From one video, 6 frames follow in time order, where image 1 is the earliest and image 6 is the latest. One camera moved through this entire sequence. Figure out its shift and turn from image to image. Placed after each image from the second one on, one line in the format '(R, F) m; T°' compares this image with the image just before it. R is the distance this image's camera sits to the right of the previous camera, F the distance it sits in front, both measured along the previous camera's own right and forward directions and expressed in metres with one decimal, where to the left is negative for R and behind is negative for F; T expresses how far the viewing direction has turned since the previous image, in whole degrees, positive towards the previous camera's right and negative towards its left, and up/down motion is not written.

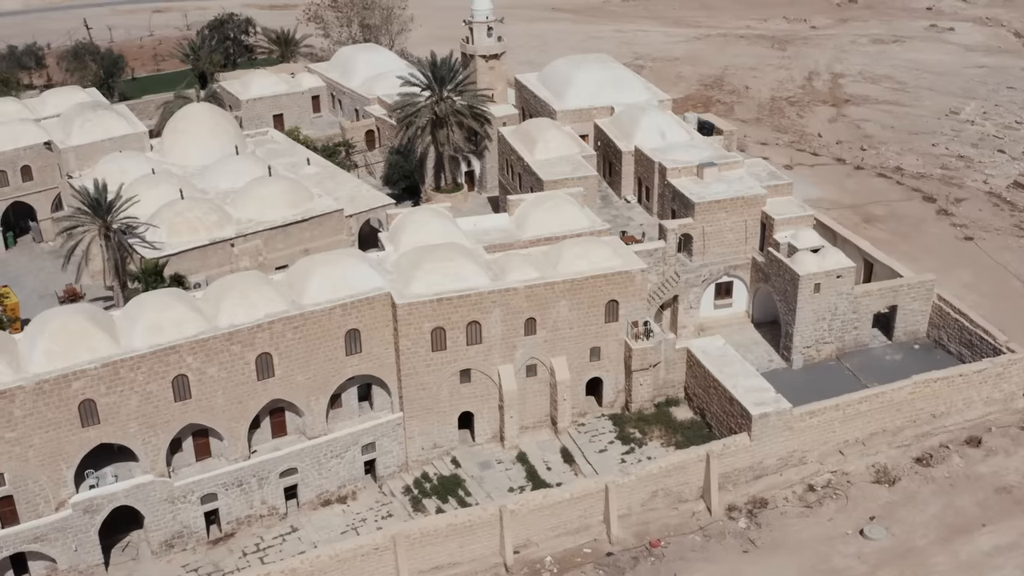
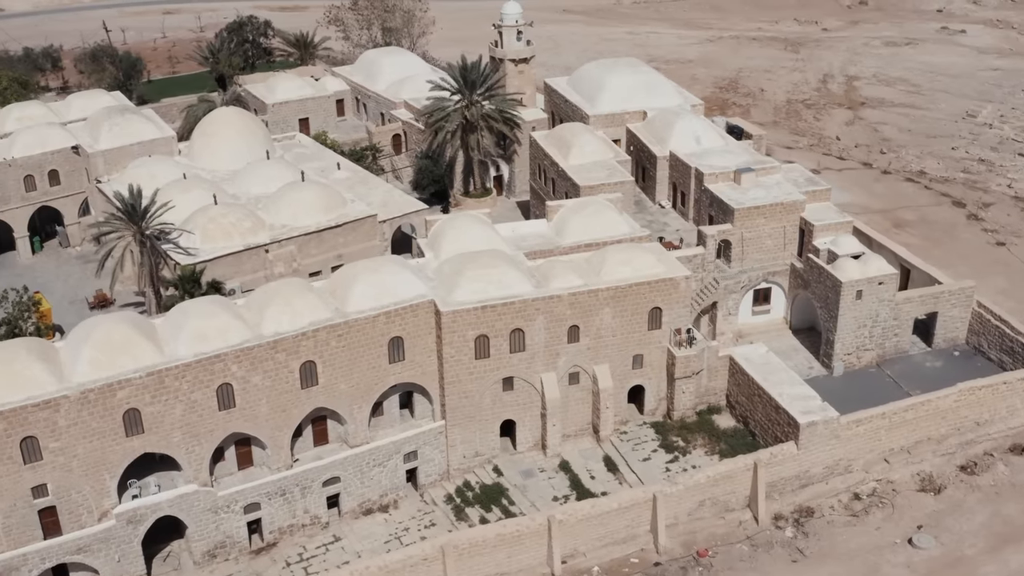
(-1.2, +0.2) m; 0°
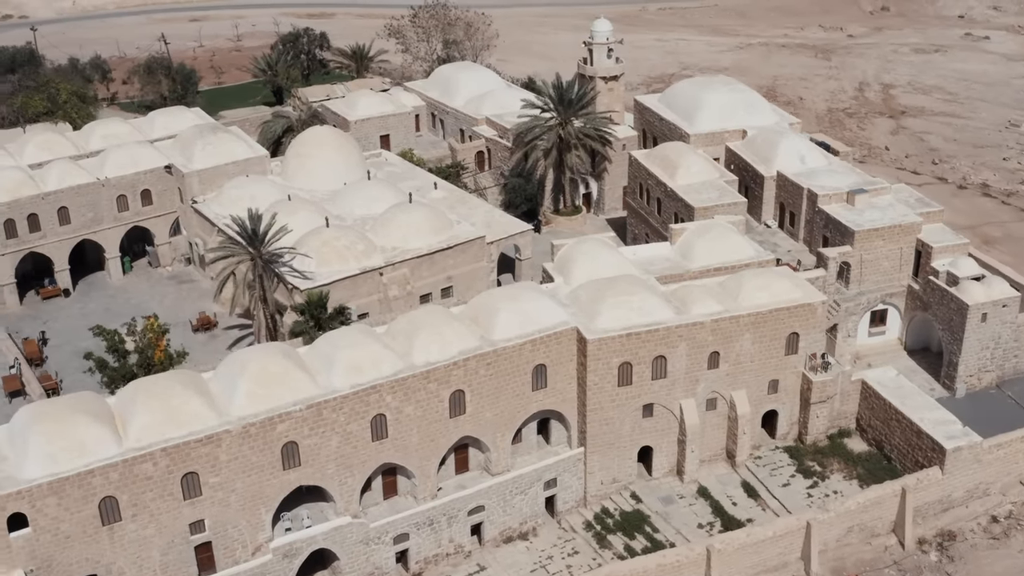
(-4.0, +0.2) m; +1°
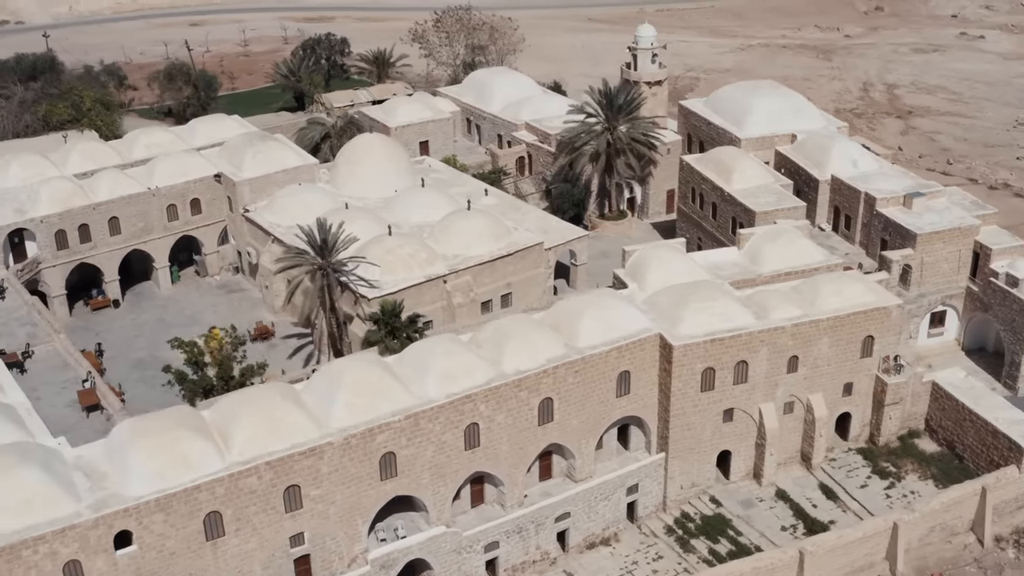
(-2.8, -0.1) m; +2°
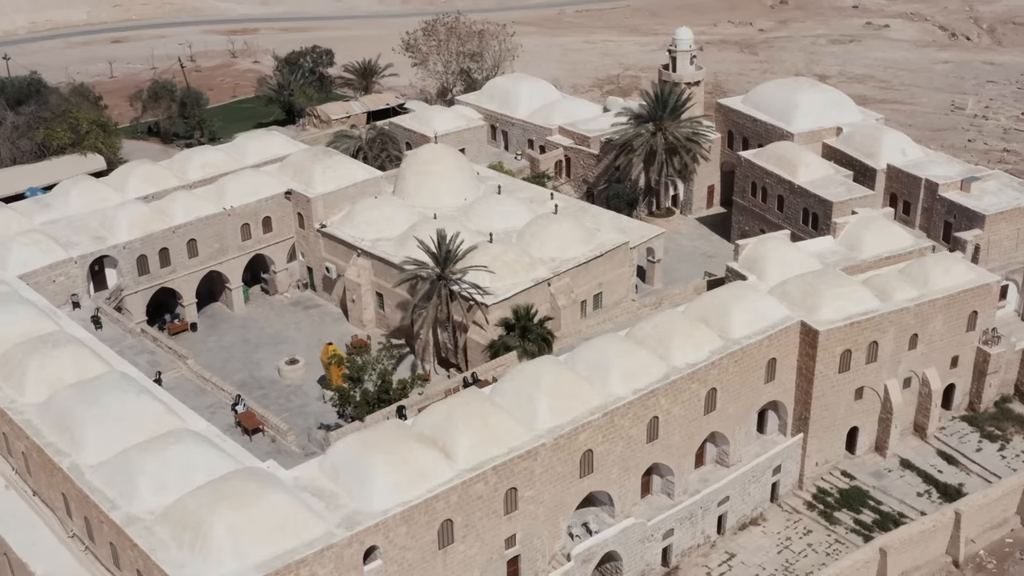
(-7.6, -0.5) m; +8°
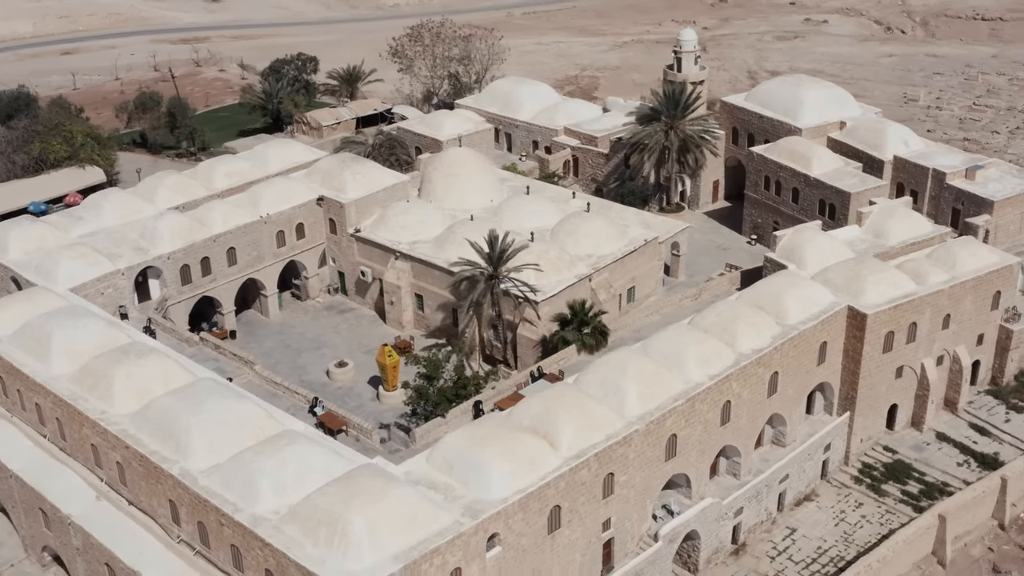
(-4.1, -1.0) m; +4°
